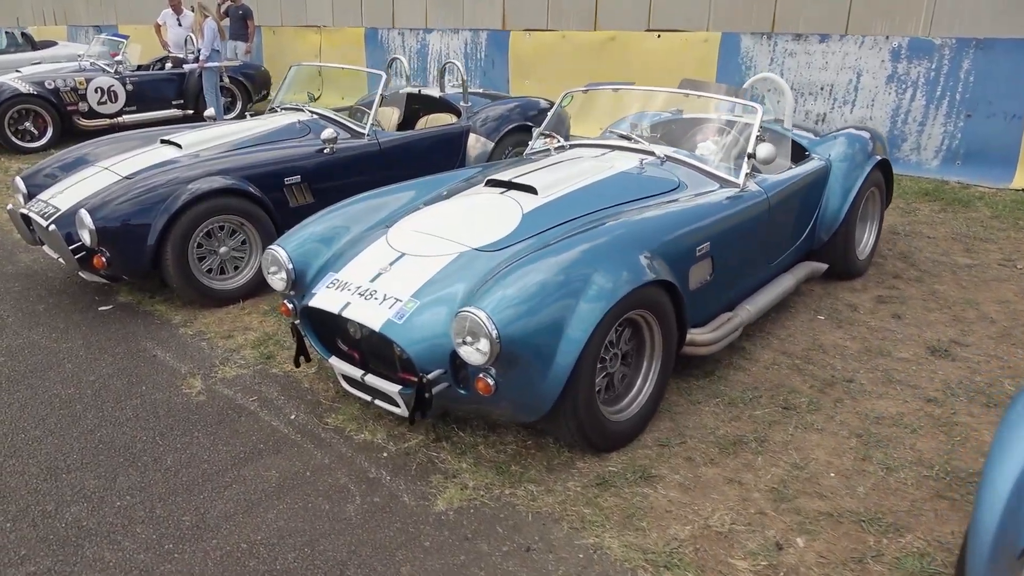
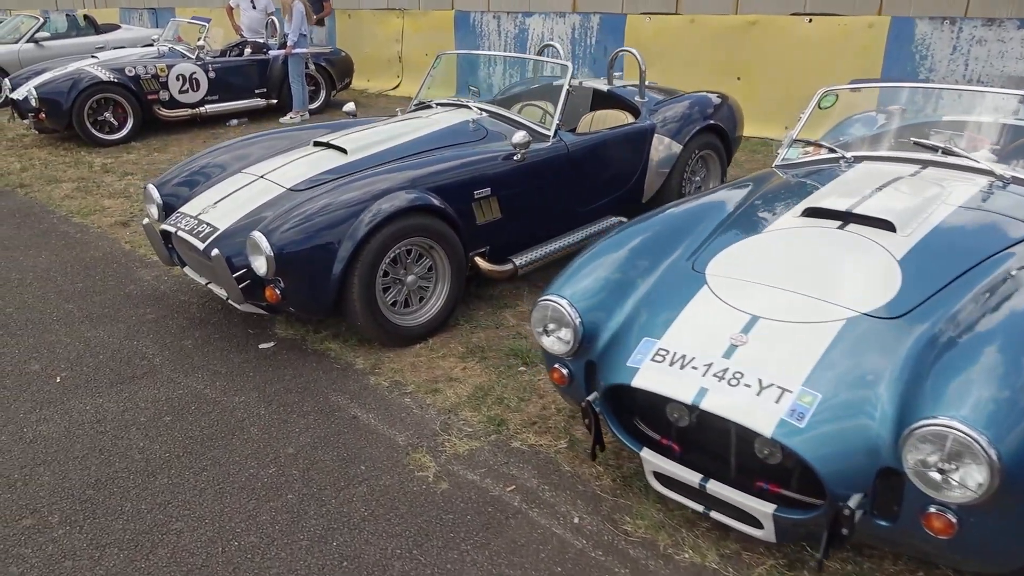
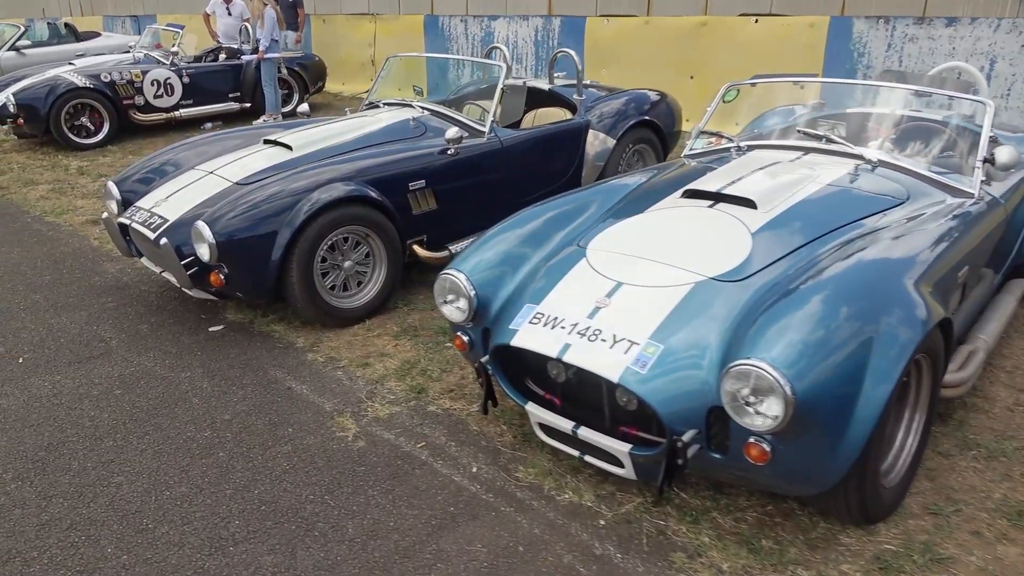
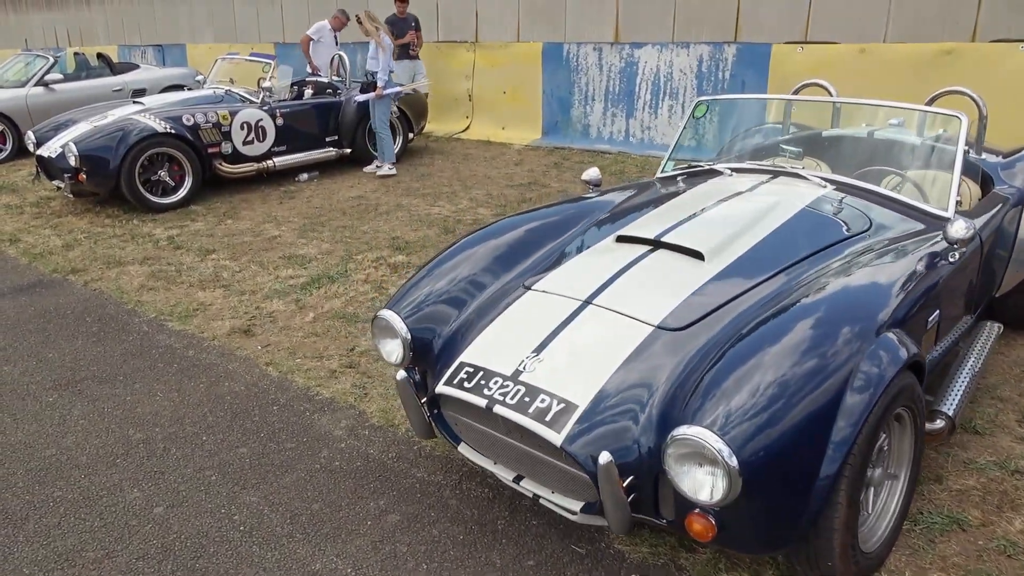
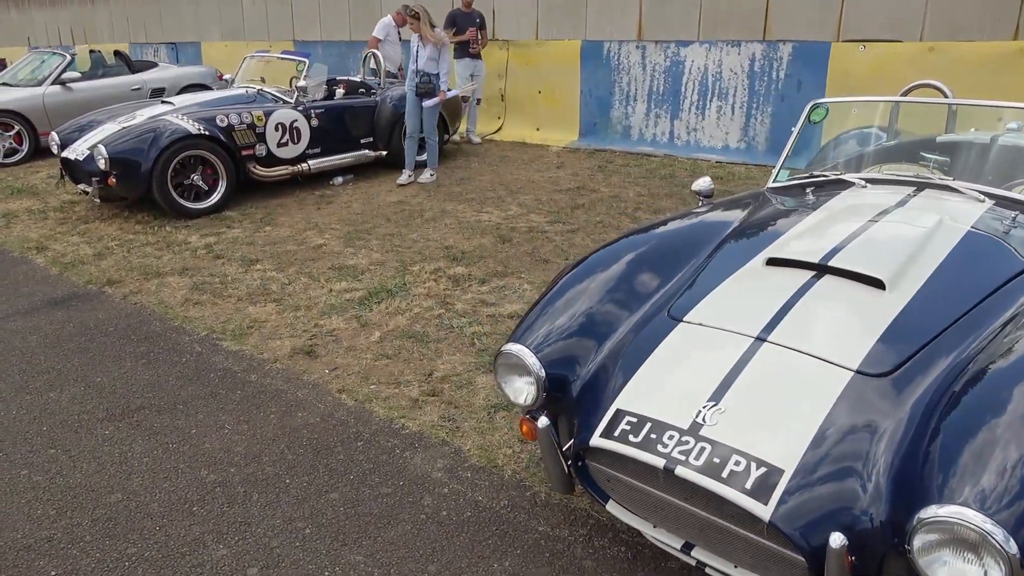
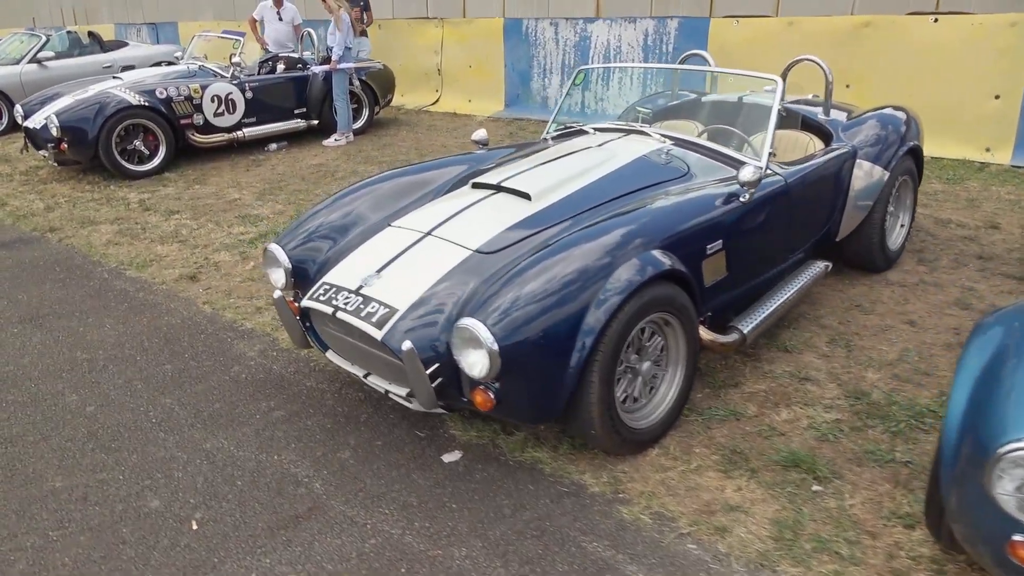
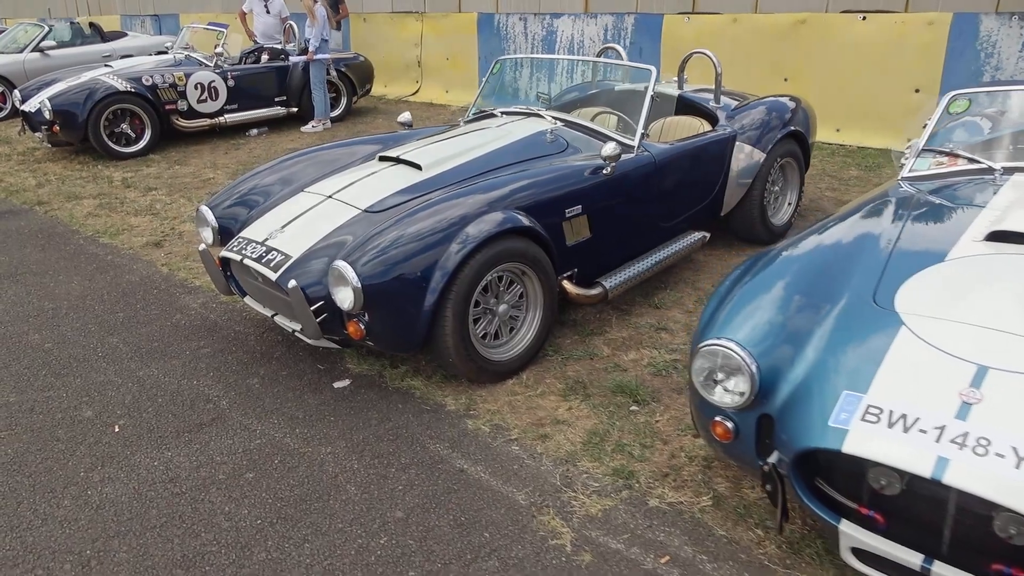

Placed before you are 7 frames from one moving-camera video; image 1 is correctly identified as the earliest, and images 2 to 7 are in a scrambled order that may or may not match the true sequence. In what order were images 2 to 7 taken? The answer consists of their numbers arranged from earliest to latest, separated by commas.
3, 2, 7, 6, 4, 5
